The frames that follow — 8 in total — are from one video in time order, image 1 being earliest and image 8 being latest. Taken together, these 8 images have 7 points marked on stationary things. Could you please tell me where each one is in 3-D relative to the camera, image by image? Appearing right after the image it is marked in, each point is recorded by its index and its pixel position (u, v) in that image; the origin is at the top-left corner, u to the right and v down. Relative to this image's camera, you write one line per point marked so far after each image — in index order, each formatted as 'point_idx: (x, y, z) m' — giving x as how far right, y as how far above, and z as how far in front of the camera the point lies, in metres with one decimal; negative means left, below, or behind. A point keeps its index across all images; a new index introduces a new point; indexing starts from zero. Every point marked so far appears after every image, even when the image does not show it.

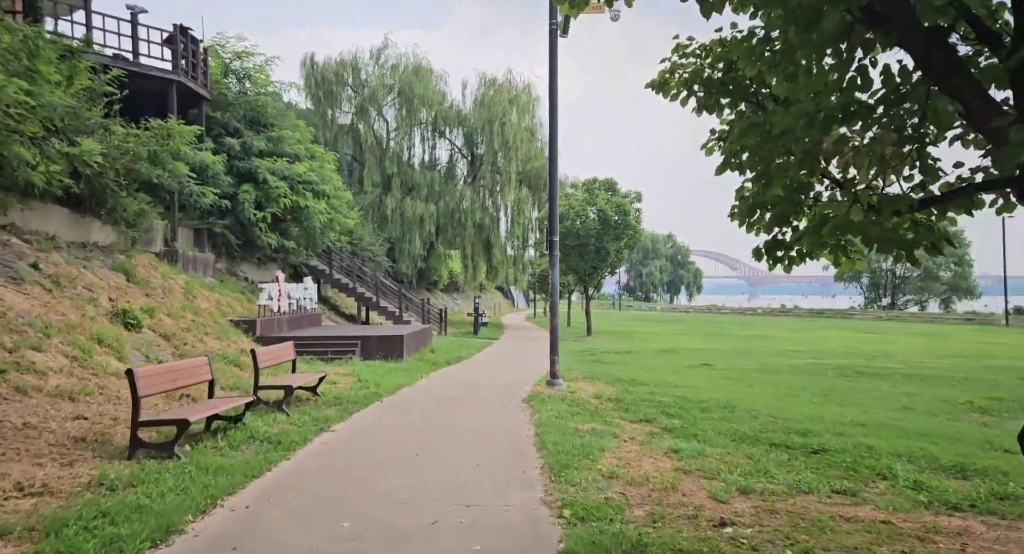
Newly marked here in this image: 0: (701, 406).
0: (+2.5, -1.8, +9.2) m
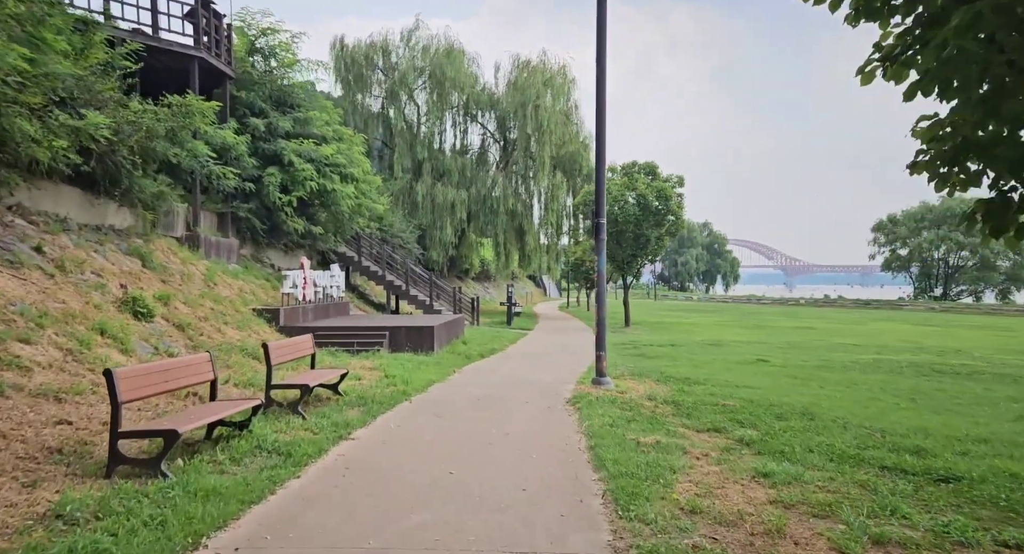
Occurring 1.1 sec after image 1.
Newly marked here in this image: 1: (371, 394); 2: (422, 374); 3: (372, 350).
0: (+3.1, -1.6, +8.0) m
1: (-2.0, -1.6, +9.5) m
2: (-1.6, -1.7, +12.2) m
3: (-3.1, -1.6, +15.0) m
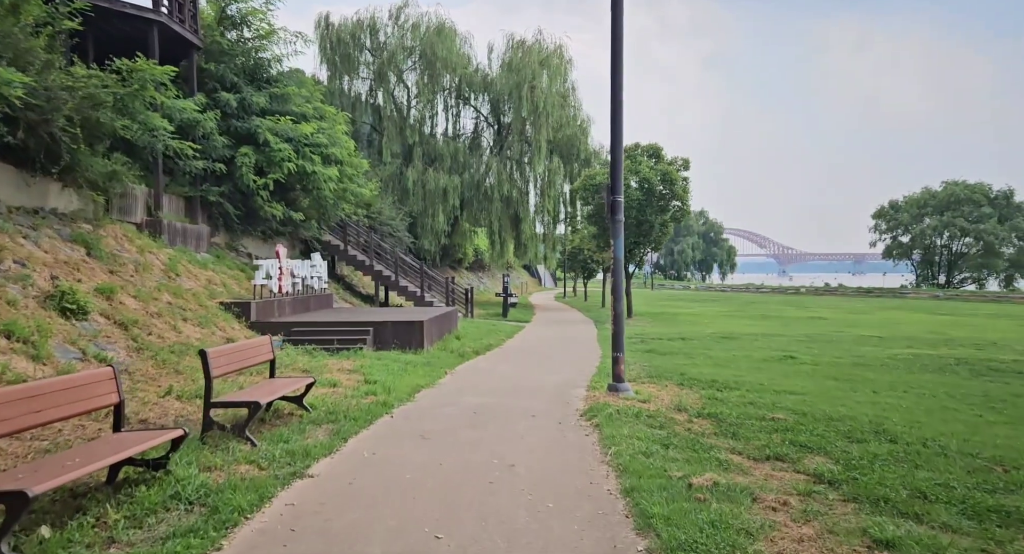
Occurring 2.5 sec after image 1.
0: (+3.1, -1.5, +6.4) m
1: (-1.9, -1.5, +7.9) m
2: (-1.6, -1.6, +10.6) m
3: (-3.1, -1.4, +13.4) m
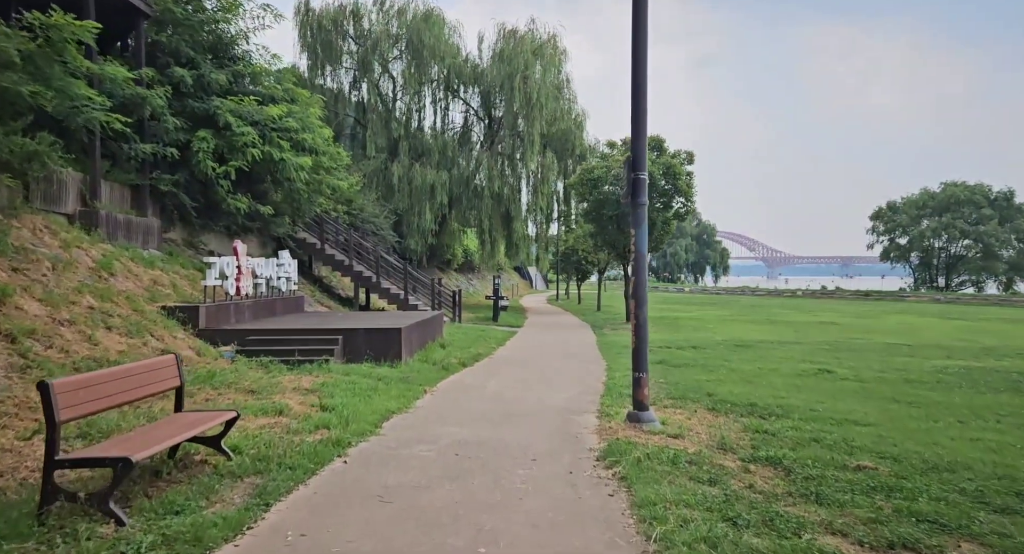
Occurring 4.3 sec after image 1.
0: (+3.1, -1.5, +4.5) m
1: (-2.0, -1.5, +5.9) m
2: (-1.7, -1.5, +8.6) m
3: (-3.2, -1.4, +11.4) m
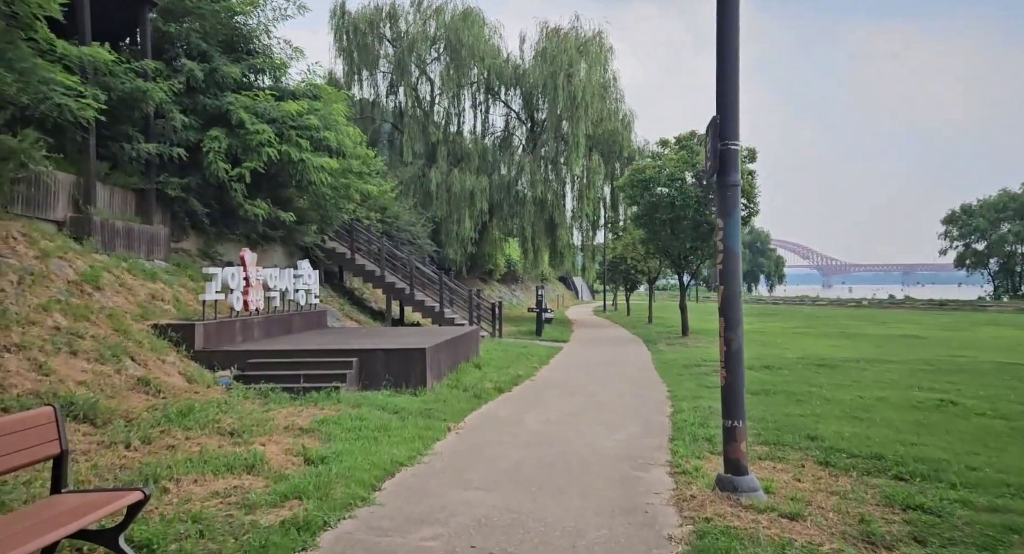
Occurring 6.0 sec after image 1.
0: (+3.2, -1.5, +2.4) m
1: (-1.7, -1.5, +4.1) m
2: (-1.2, -1.7, +6.8) m
3: (-2.6, -1.5, +9.7) m
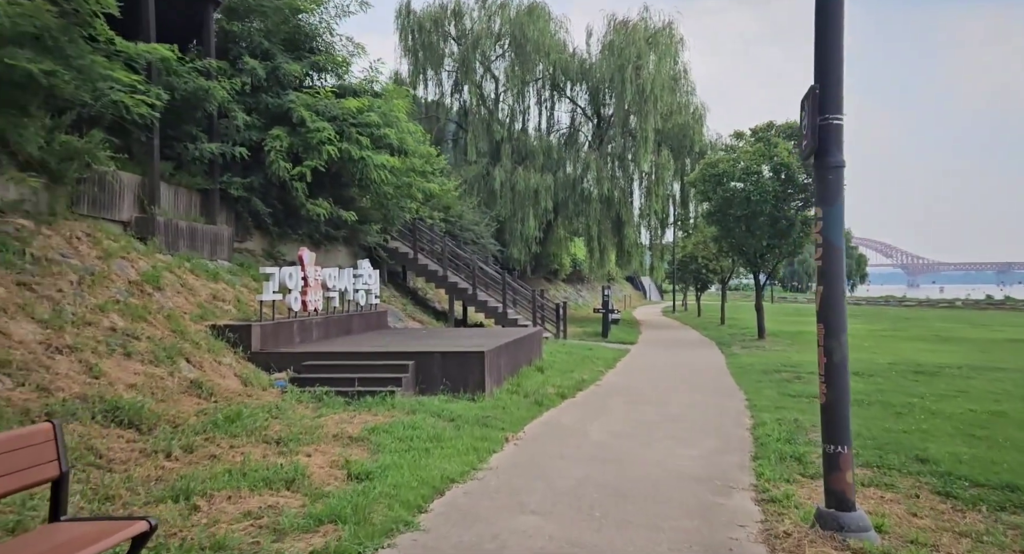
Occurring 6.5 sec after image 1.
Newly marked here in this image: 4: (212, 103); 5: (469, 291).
0: (+3.3, -1.5, +1.5) m
1: (-1.4, -1.5, +3.6) m
2: (-0.7, -1.7, +6.3) m
3: (-1.7, -1.5, +9.3) m
4: (-5.5, +3.2, +12.6) m
5: (-1.2, -0.4, +19.4) m
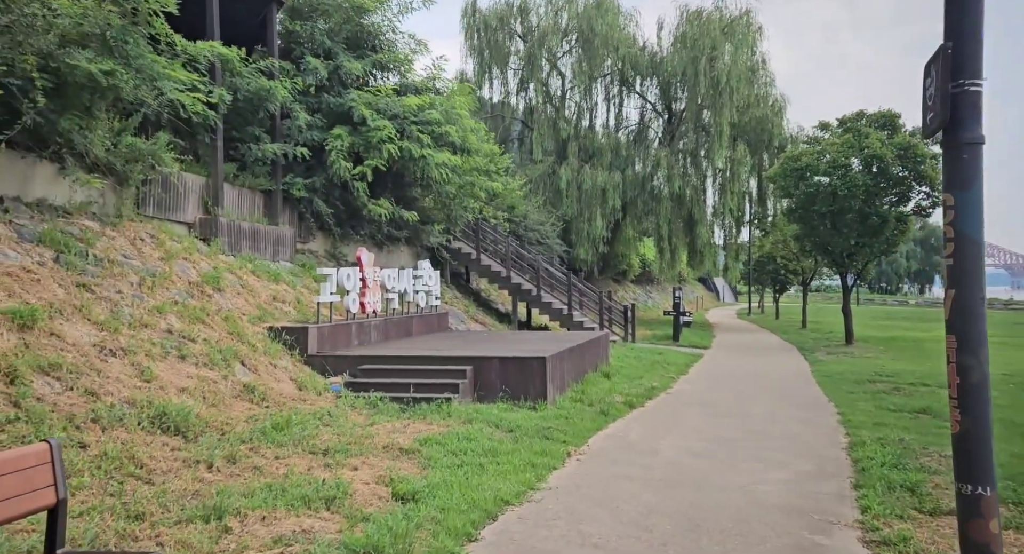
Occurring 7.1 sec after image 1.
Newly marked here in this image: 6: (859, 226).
0: (+3.3, -1.5, +0.6) m
1: (-1.2, -1.6, +3.2) m
2: (-0.2, -1.7, +5.8) m
3: (-0.9, -1.6, +8.9) m
4: (-4.4, +3.2, +12.6) m
5: (+0.6, -0.4, +18.9) m
6: (+9.5, +1.4, +18.8) m
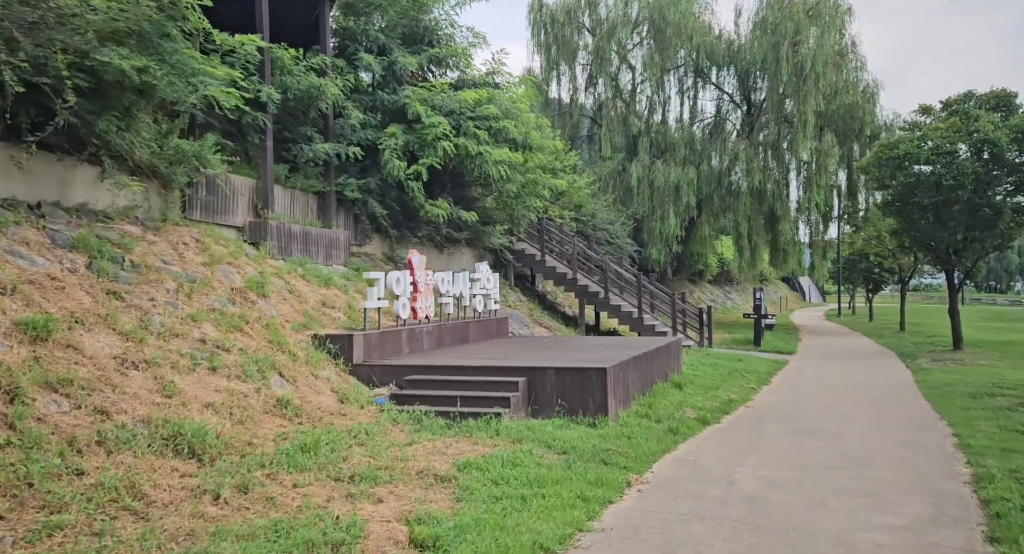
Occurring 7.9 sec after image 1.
0: (+3.1, -1.5, -0.6) m
1: (-1.1, -1.6, +2.5) m
2: (+0.2, -1.7, +4.9) m
3: (-0.3, -1.6, +8.1) m
4: (-3.3, +3.1, +12.1) m
5: (+2.3, -0.5, +17.9) m
6: (+11.1, +1.4, +16.8) m
